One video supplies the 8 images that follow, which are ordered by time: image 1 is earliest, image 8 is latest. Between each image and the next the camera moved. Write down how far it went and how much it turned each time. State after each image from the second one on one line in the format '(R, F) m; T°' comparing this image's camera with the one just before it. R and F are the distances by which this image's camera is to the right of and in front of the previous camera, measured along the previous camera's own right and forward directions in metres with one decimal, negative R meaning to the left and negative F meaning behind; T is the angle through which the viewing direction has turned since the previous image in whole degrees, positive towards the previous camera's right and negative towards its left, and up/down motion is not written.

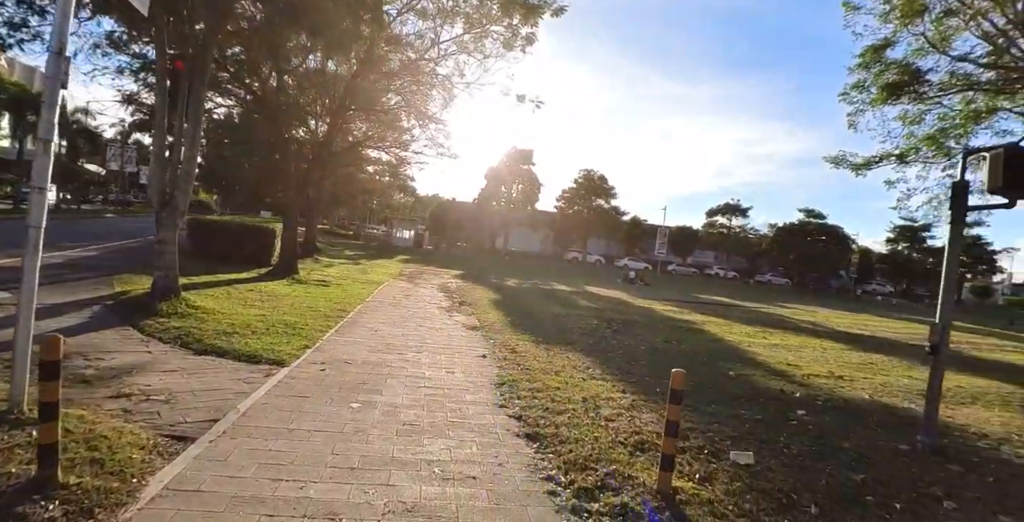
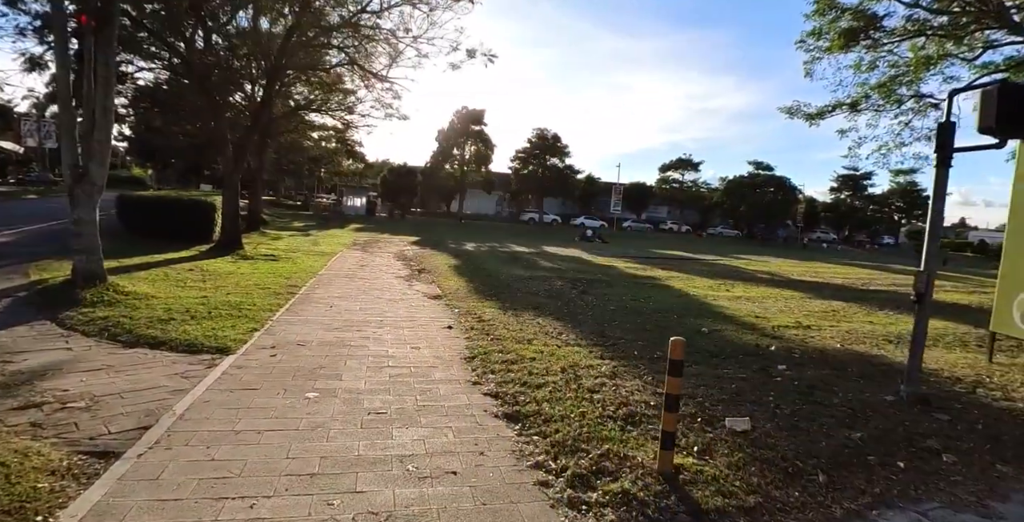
(-0.1, +0.5) m; +5°
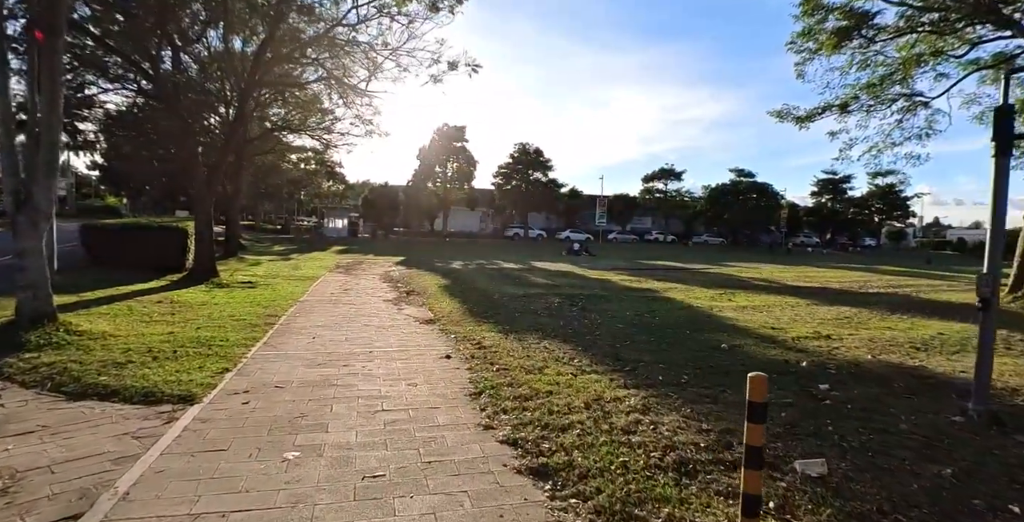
(-0.2, +0.6) m; +2°
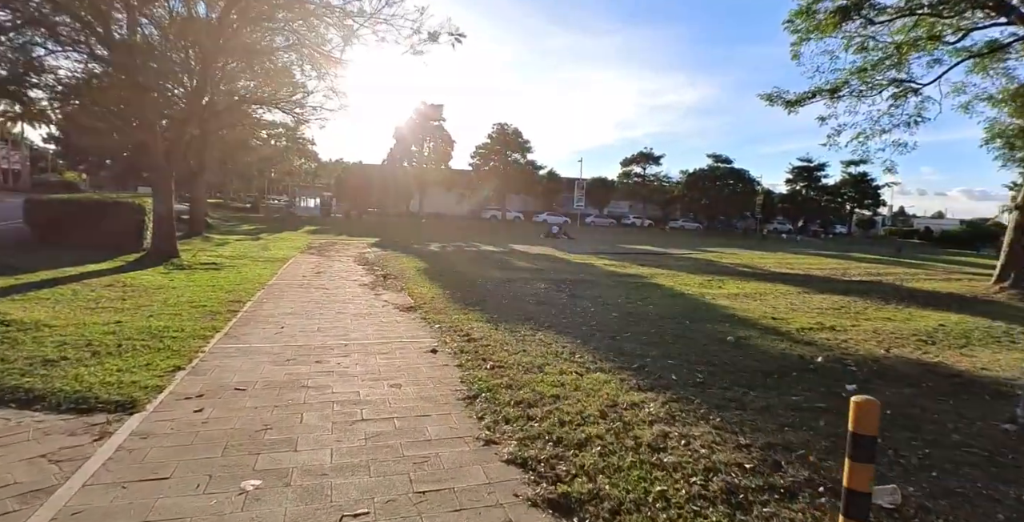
(-0.2, +0.6) m; +3°
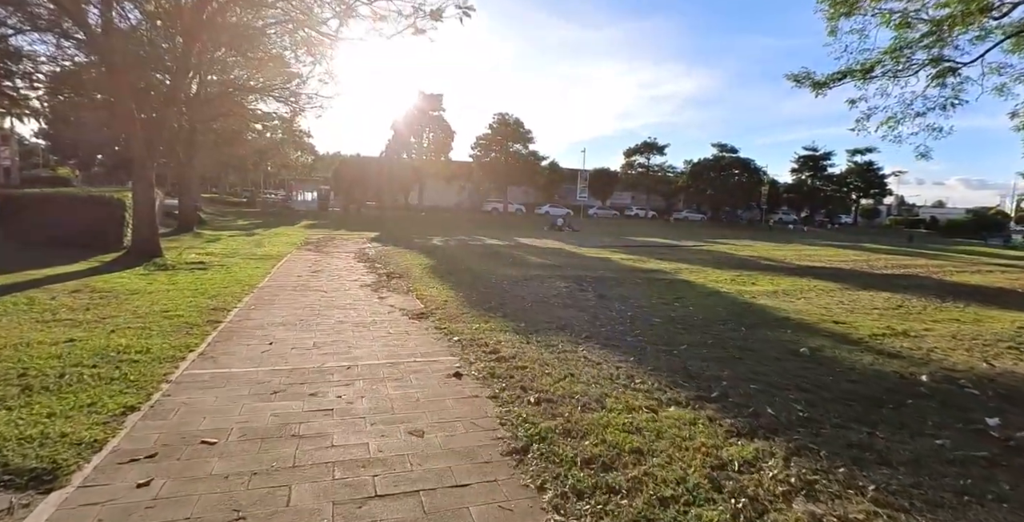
(-0.4, +1.0) m; 0°
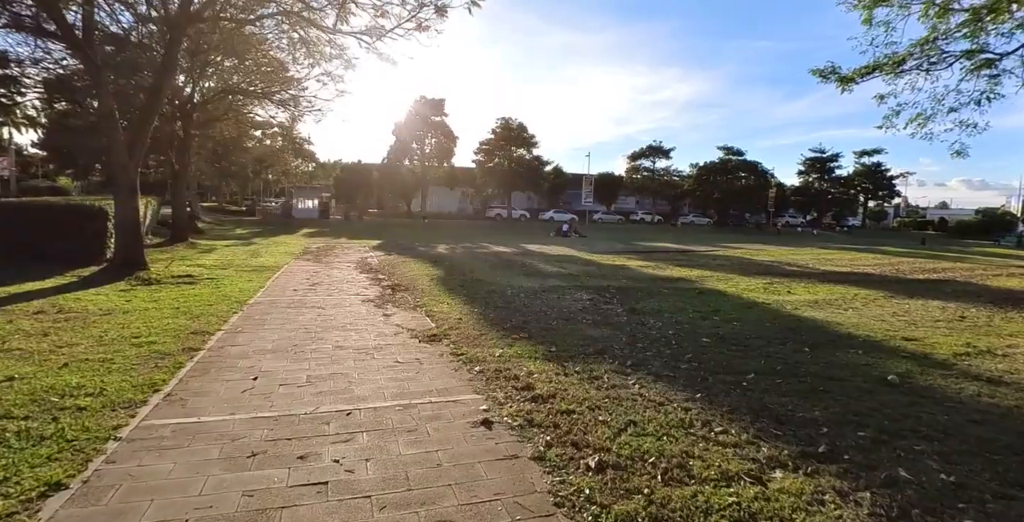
(-0.3, +0.9) m; 0°
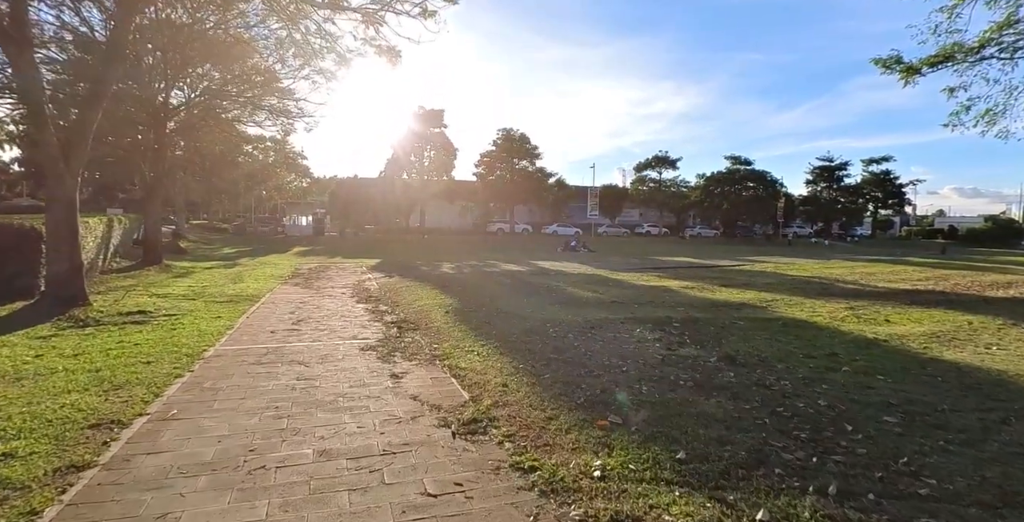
(-0.7, +2.0) m; +1°
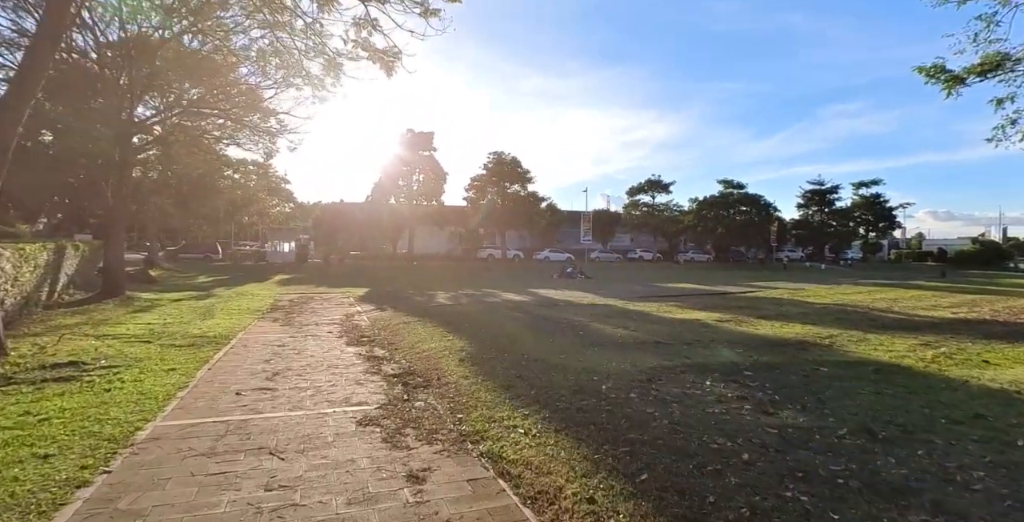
(-0.6, +1.5) m; +2°
